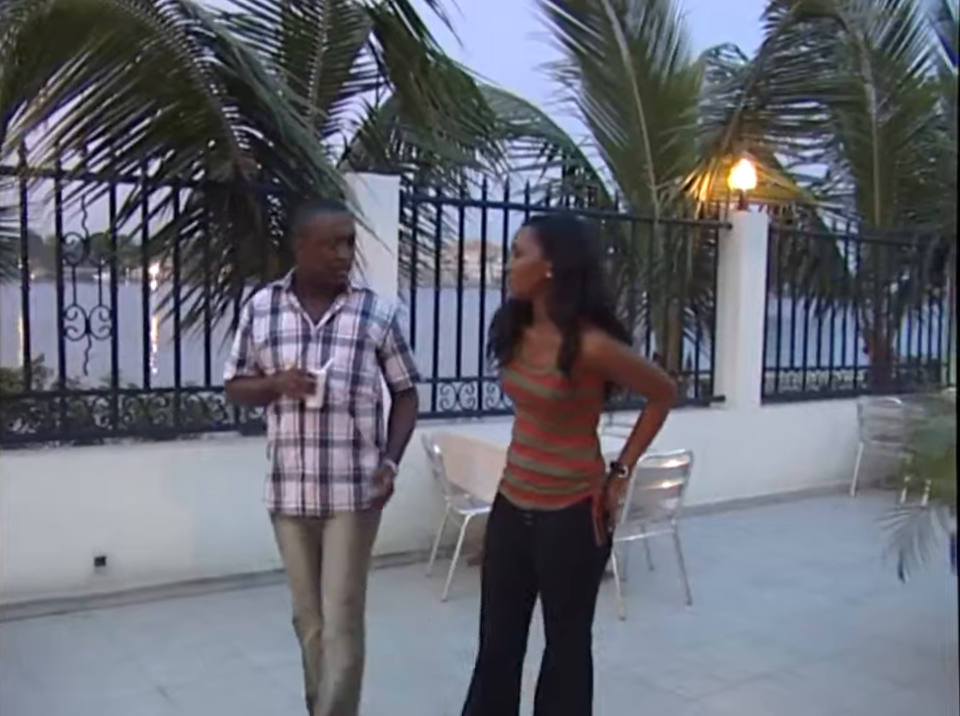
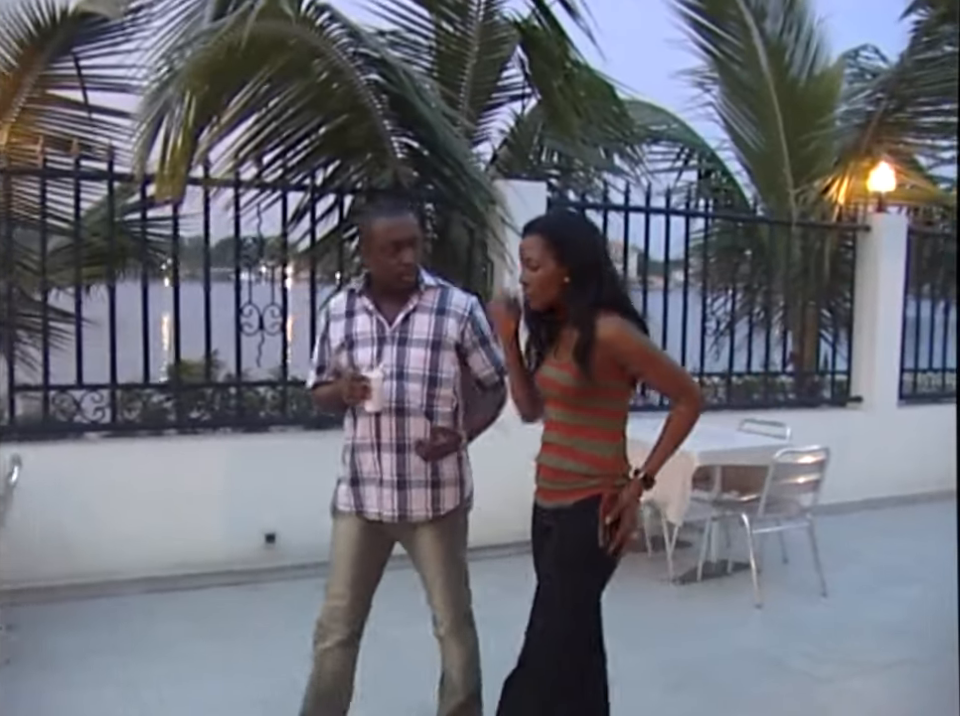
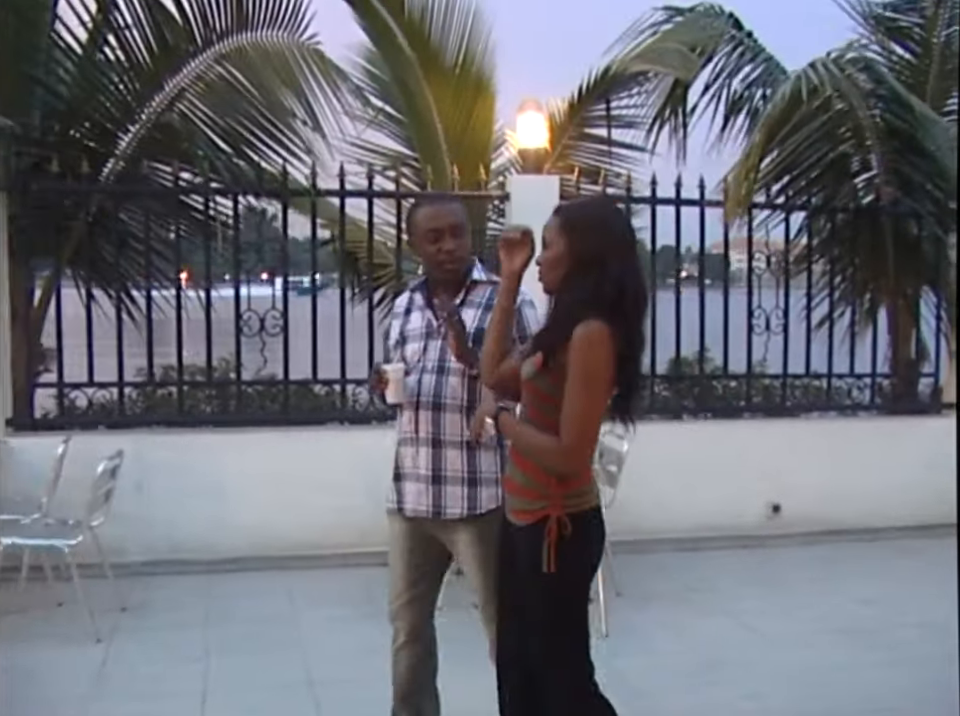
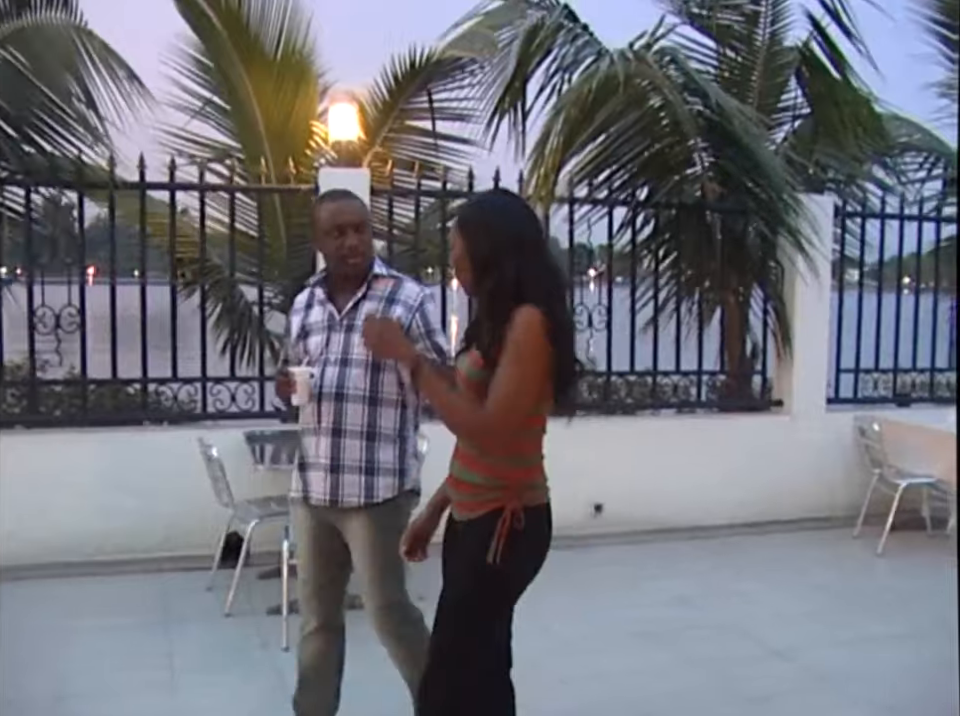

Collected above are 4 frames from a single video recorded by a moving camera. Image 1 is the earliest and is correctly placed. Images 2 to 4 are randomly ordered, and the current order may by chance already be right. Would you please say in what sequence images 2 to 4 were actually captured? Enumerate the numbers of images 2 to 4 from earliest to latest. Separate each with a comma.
2, 4, 3
